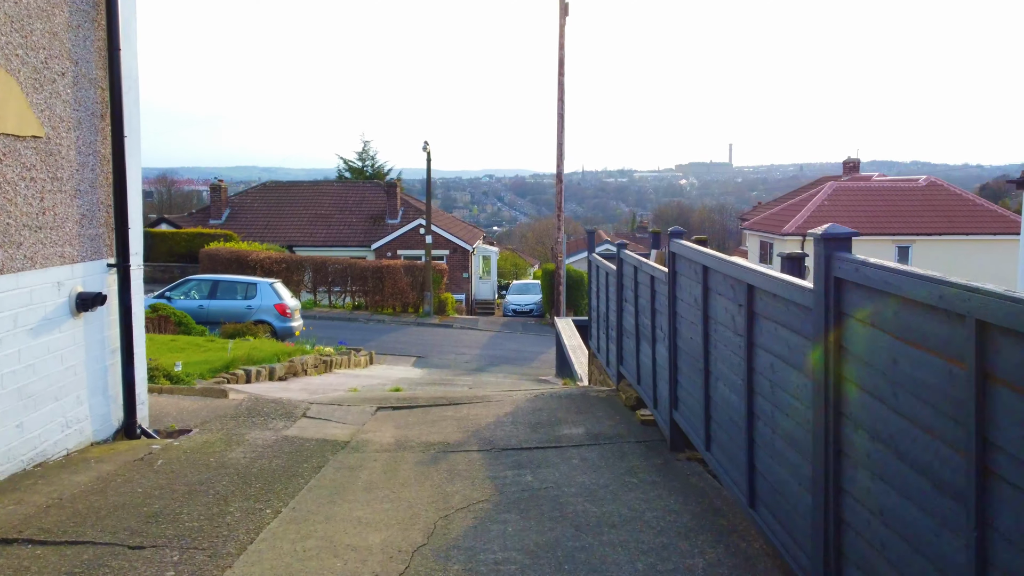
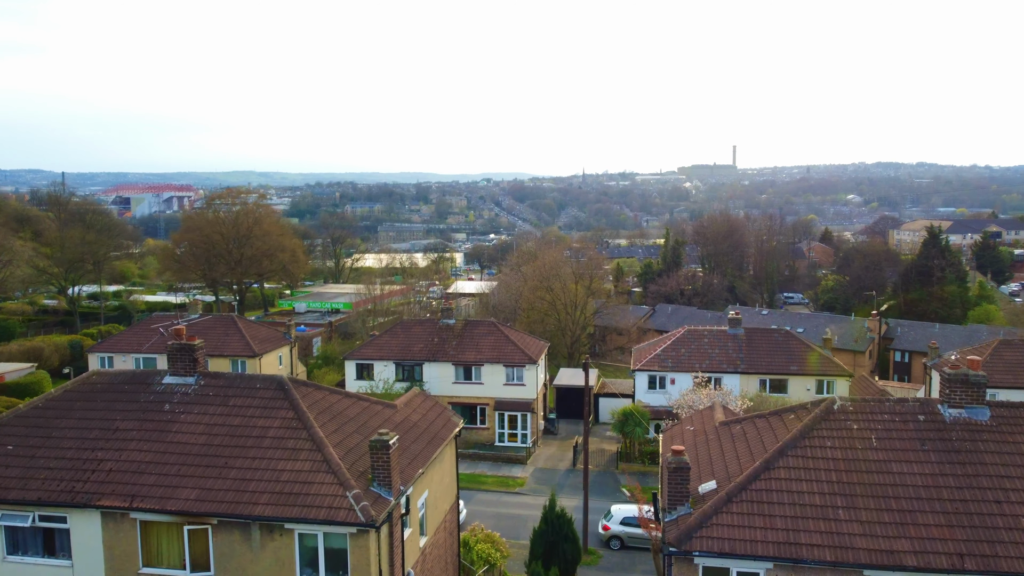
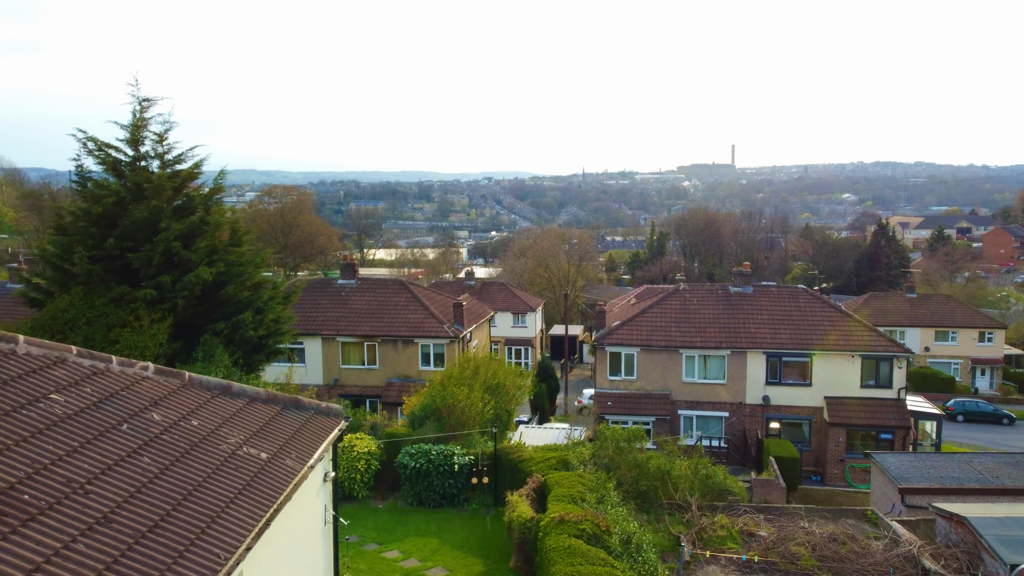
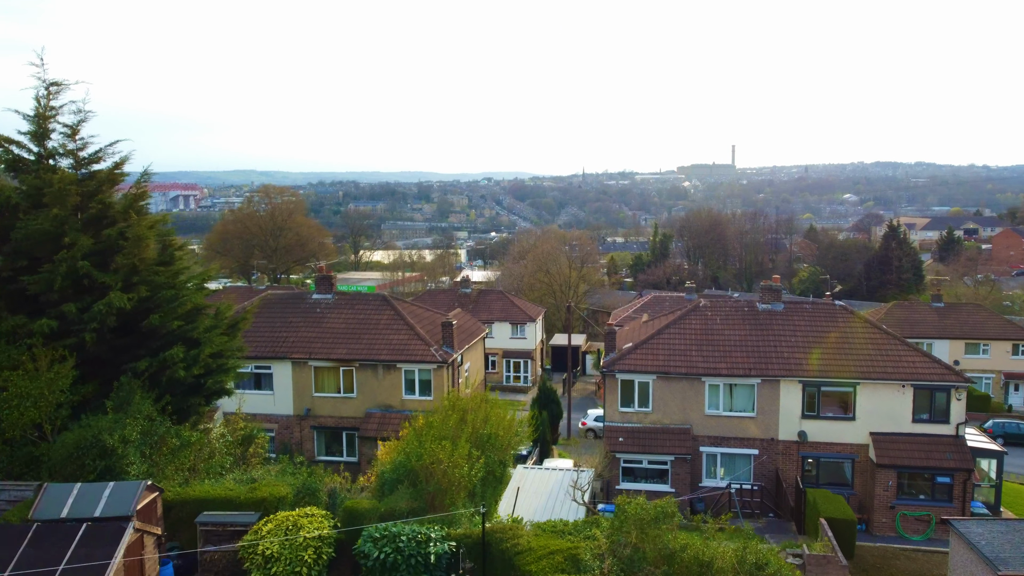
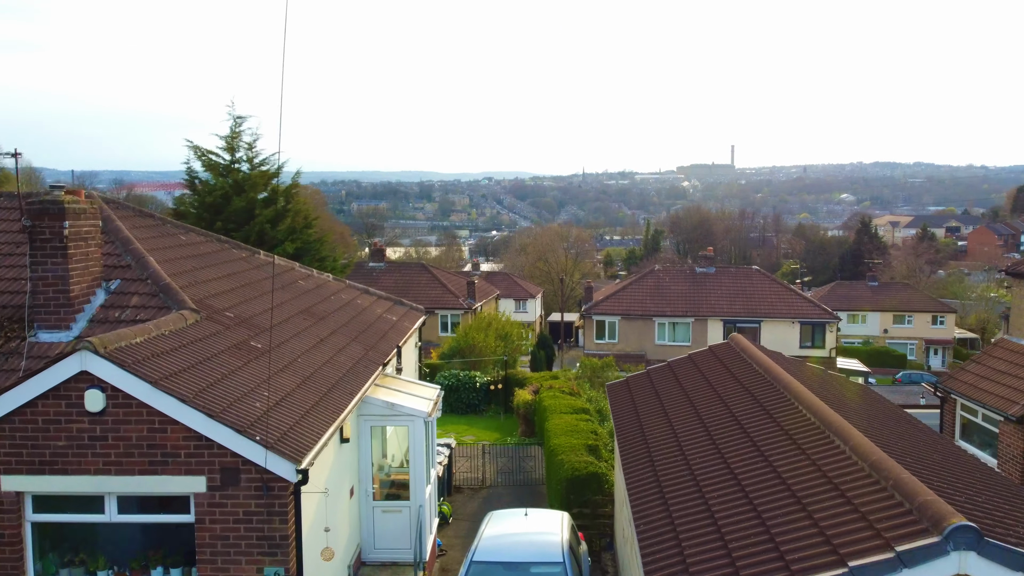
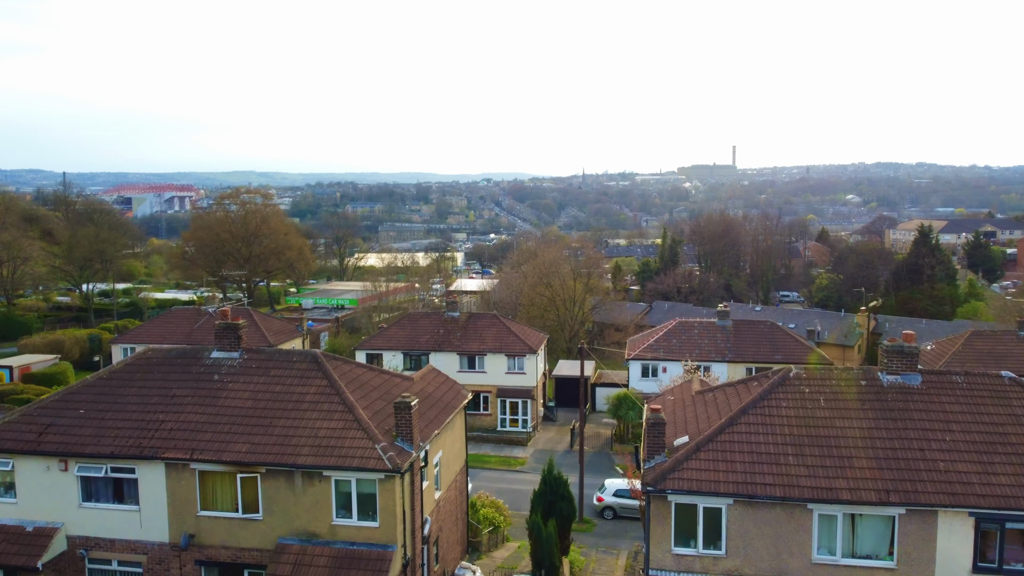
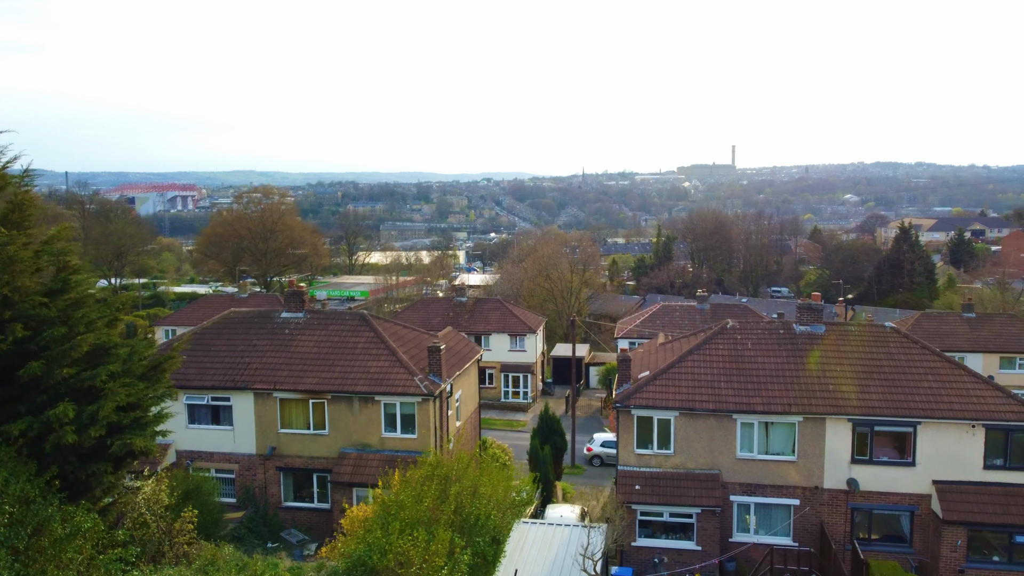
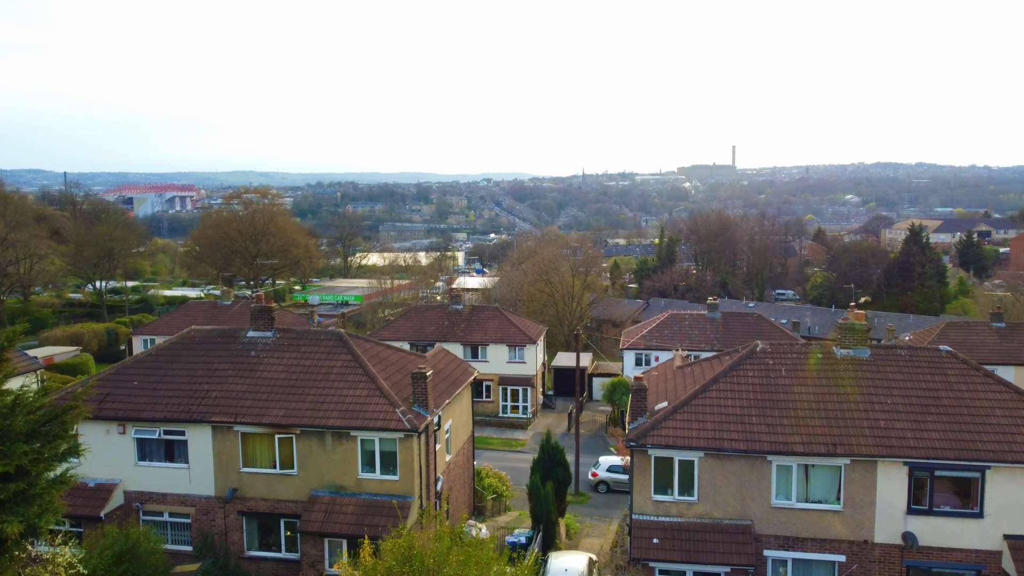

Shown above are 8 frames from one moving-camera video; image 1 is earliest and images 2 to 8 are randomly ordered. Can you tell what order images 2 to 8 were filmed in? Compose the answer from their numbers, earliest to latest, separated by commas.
5, 3, 4, 7, 8, 6, 2
